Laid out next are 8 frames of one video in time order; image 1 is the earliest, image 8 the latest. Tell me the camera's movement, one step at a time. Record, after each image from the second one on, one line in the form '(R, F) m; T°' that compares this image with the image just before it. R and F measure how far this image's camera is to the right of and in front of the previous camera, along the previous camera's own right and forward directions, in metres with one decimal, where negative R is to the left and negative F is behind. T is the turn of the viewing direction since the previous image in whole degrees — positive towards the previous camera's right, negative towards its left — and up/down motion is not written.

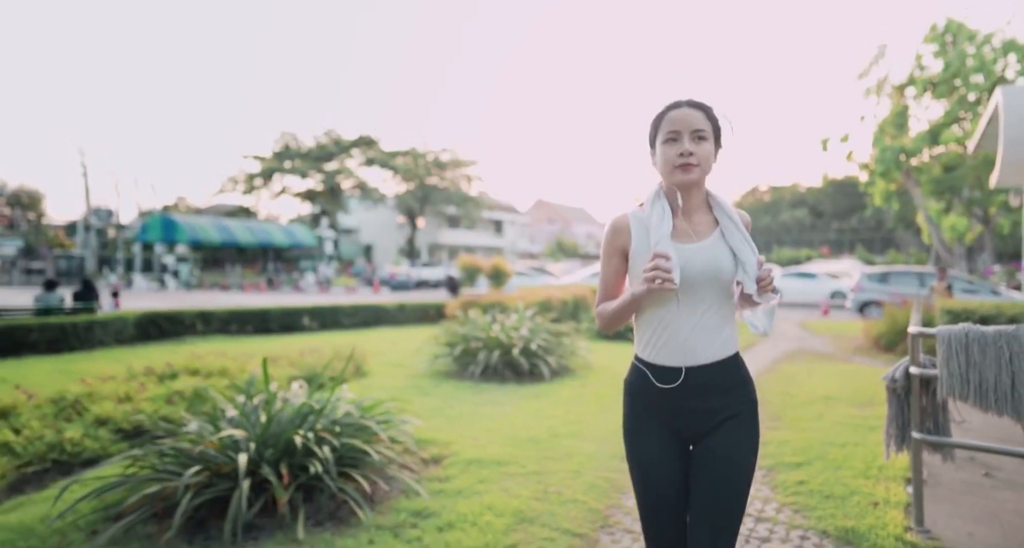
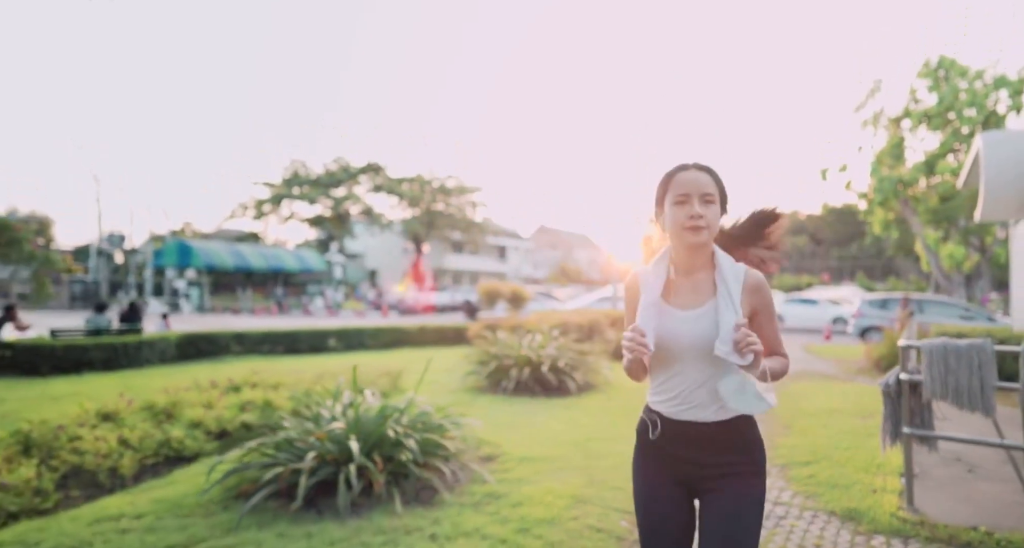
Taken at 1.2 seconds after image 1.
(-0.3, -0.5) m; 0°
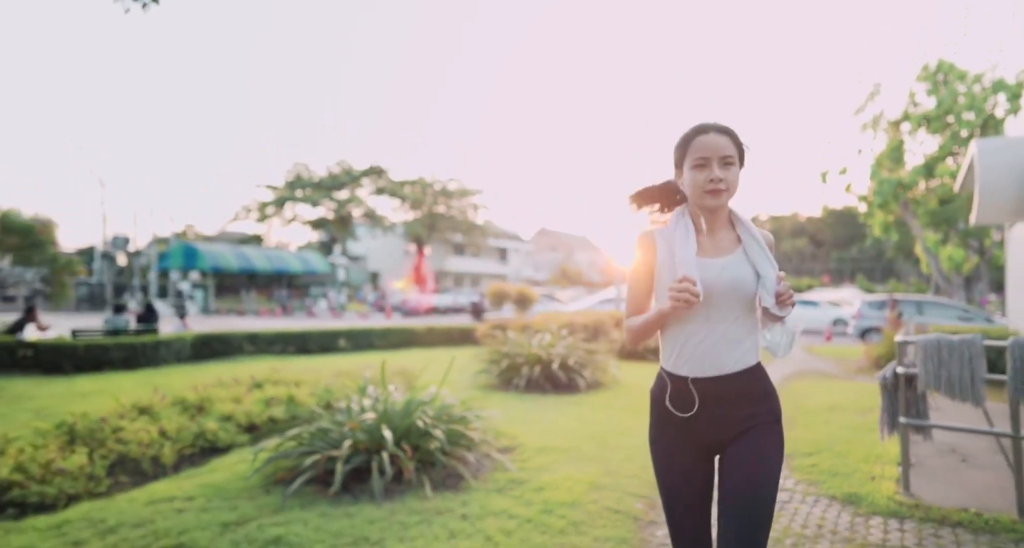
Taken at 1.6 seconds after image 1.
(-0.1, -0.2) m; 0°
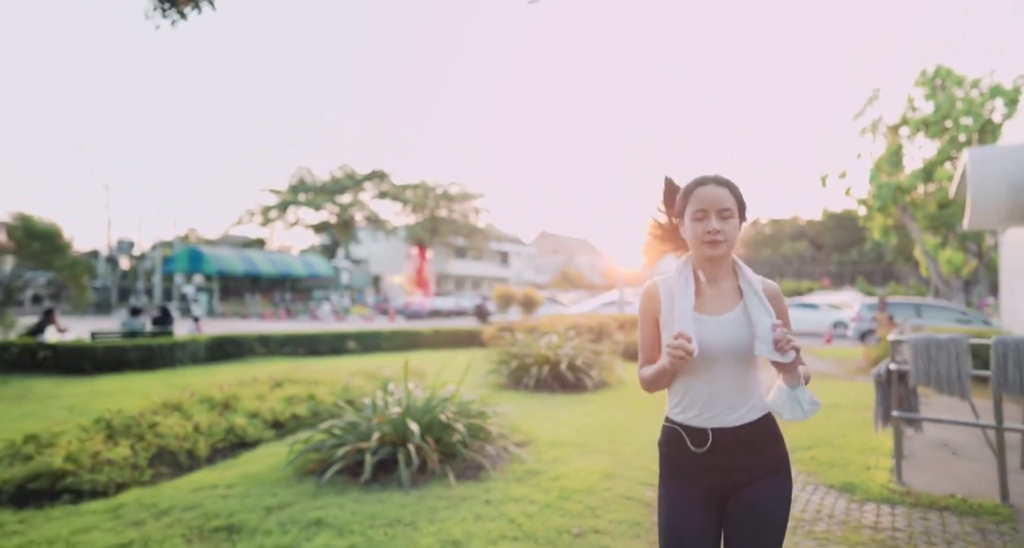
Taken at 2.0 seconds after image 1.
(-0.1, -0.2) m; 0°
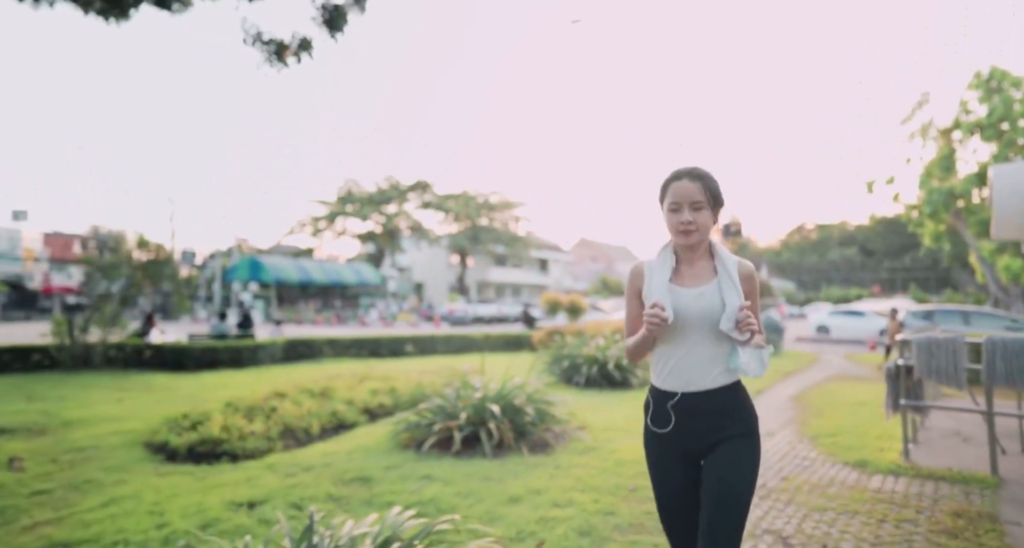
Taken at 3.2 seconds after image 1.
(-0.2, -0.7) m; -4°
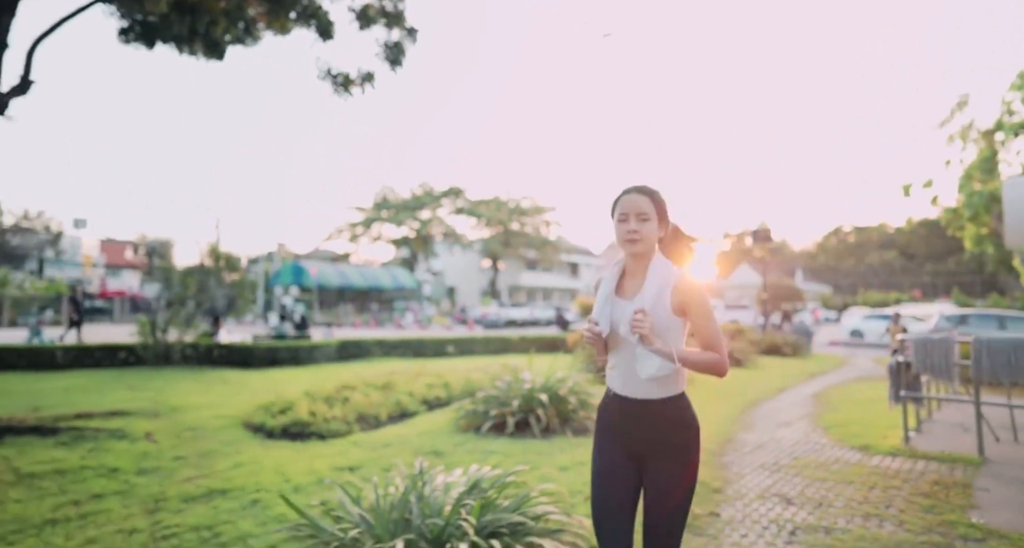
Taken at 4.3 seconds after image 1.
(-0.1, -0.7) m; -3°
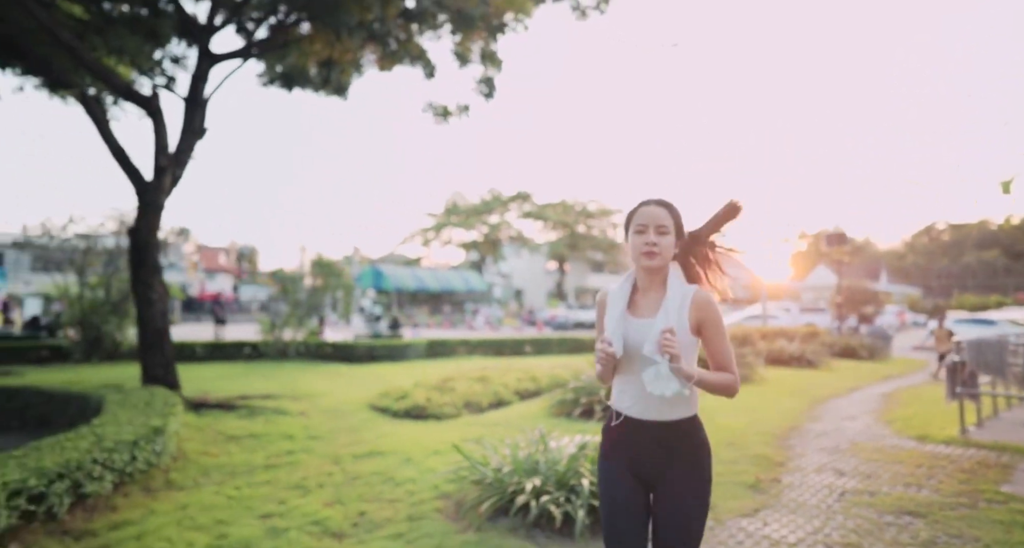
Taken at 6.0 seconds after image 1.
(-0.2, -0.8) m; -7°
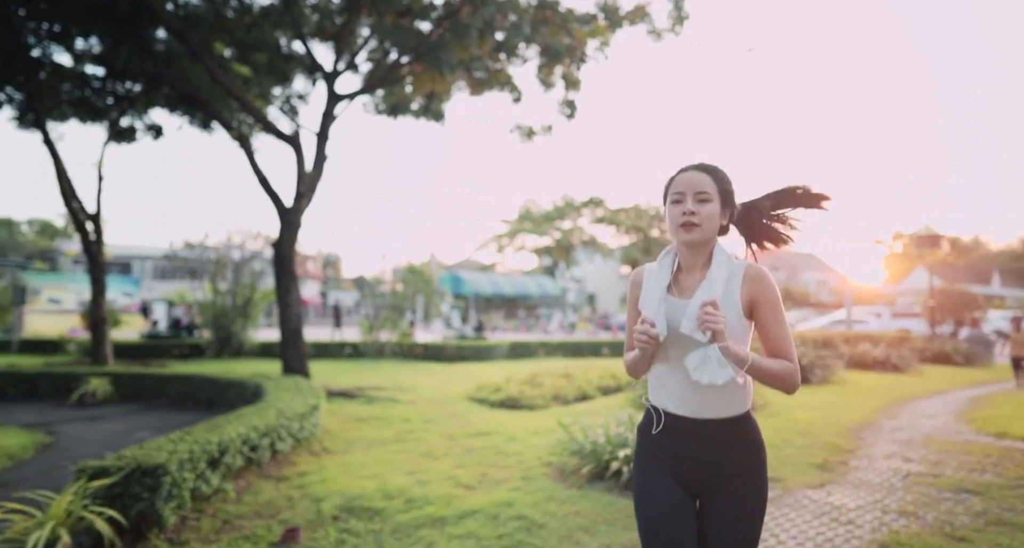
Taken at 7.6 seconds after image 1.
(-0.1, -0.6) m; -7°
